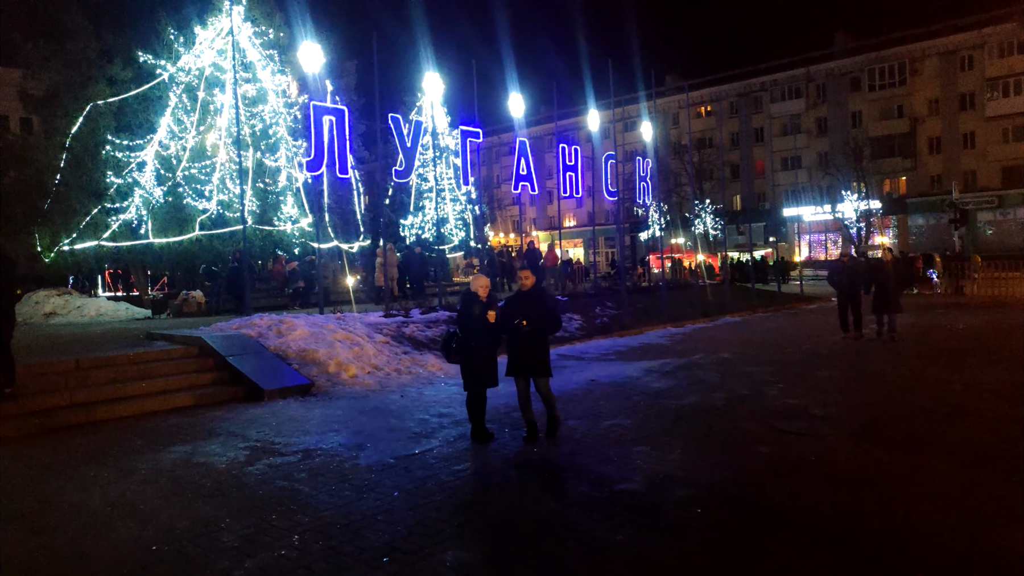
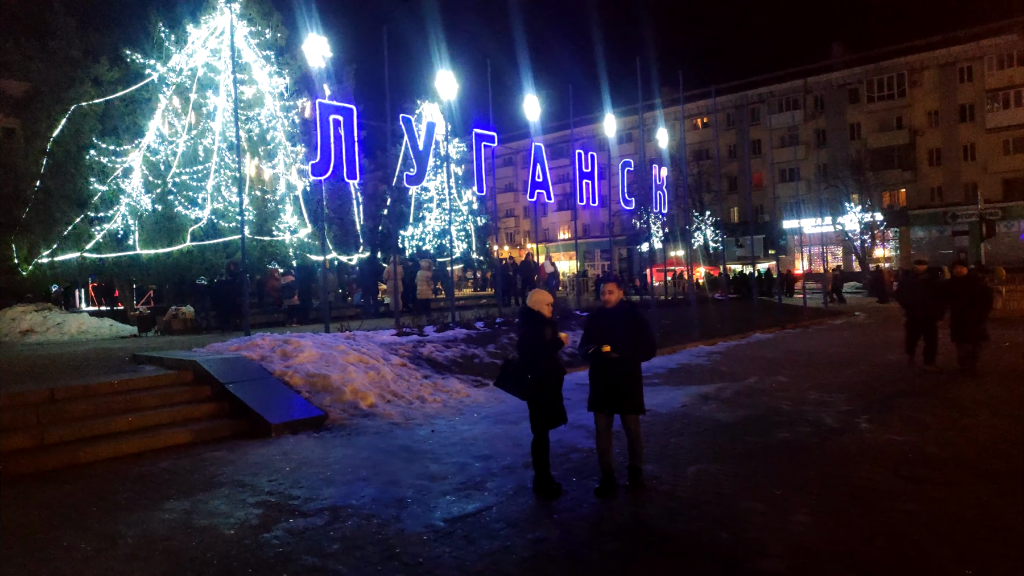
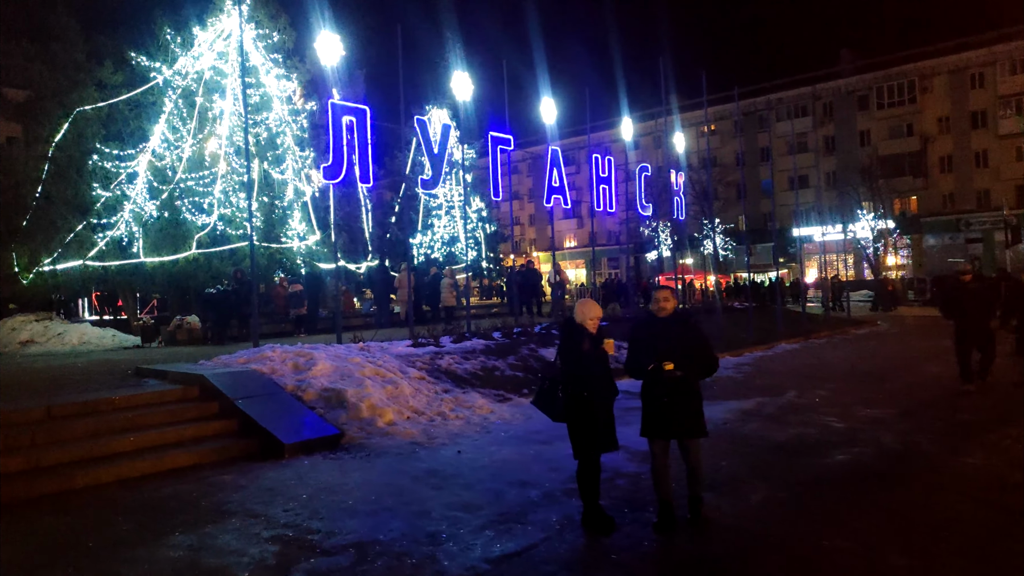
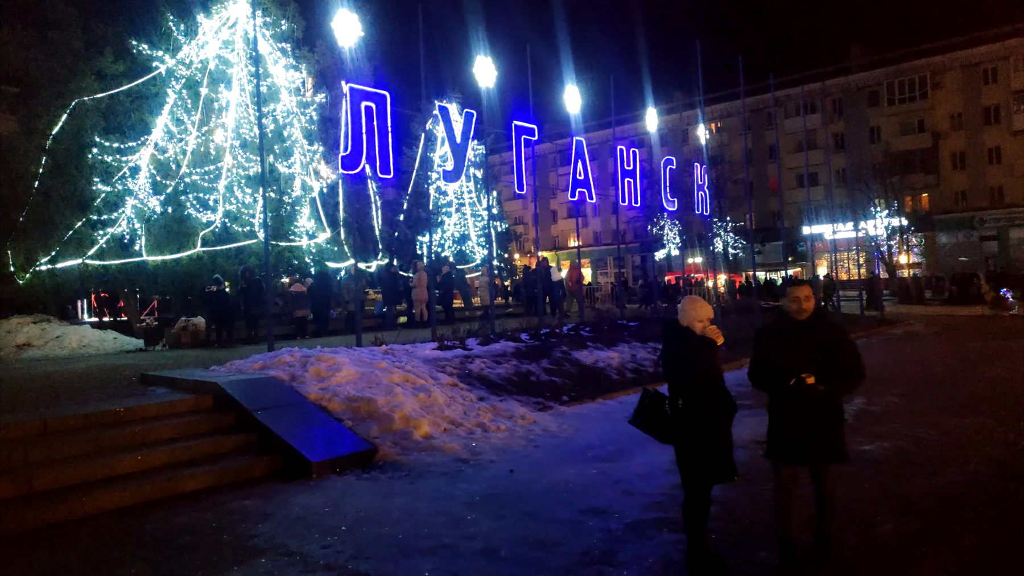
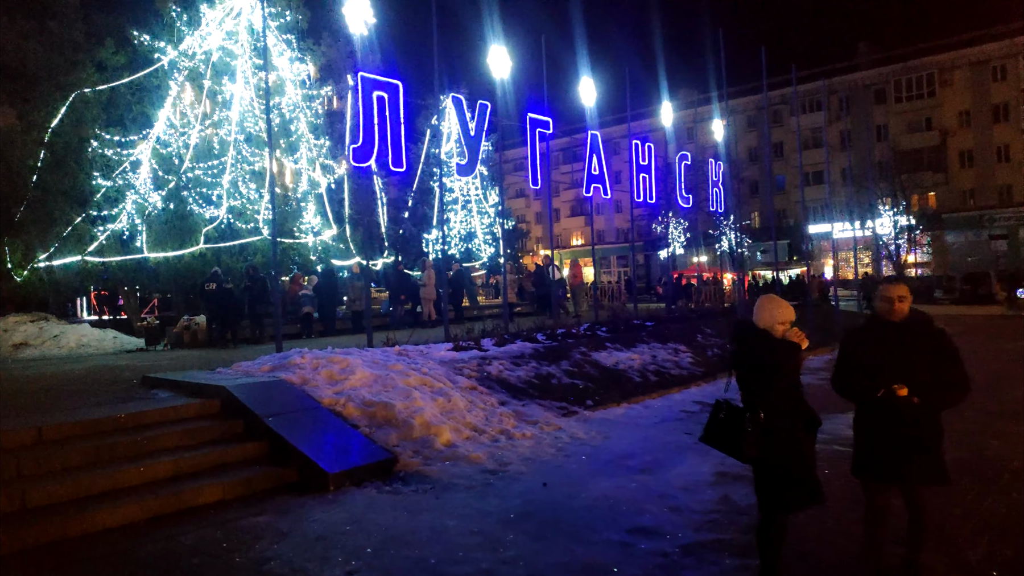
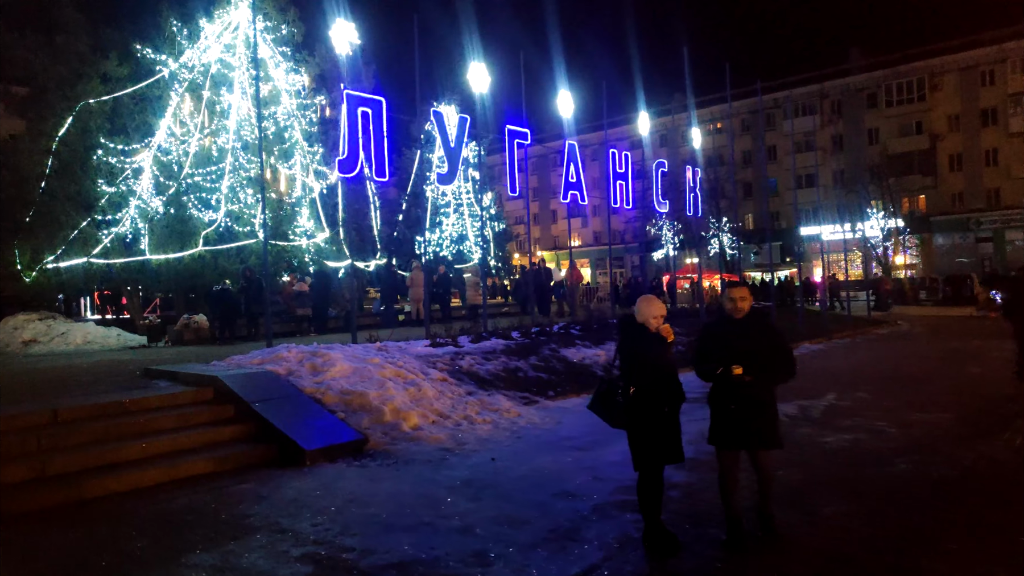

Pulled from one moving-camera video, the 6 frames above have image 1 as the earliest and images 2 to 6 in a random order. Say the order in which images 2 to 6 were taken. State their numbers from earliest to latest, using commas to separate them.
2, 3, 6, 4, 5
